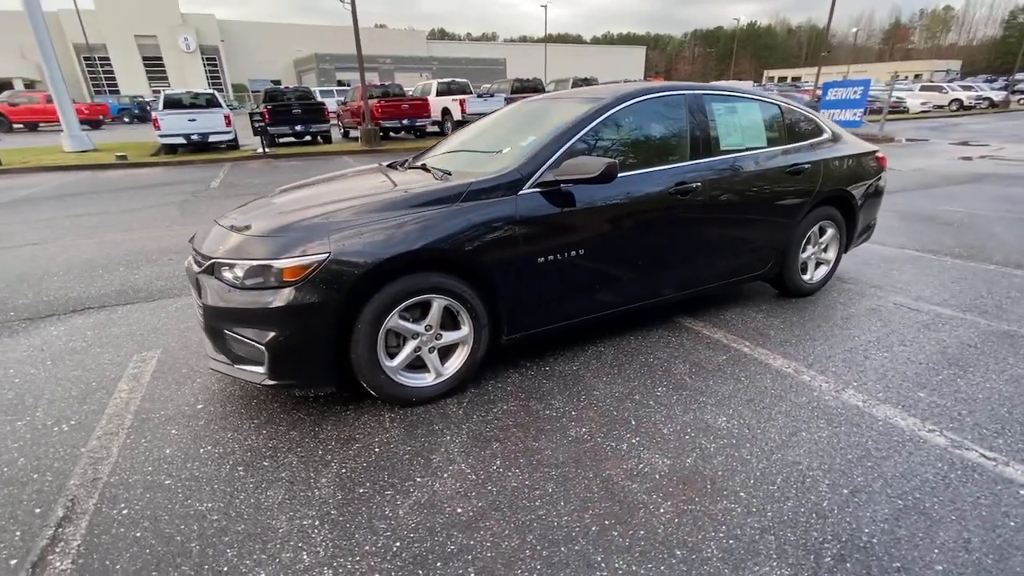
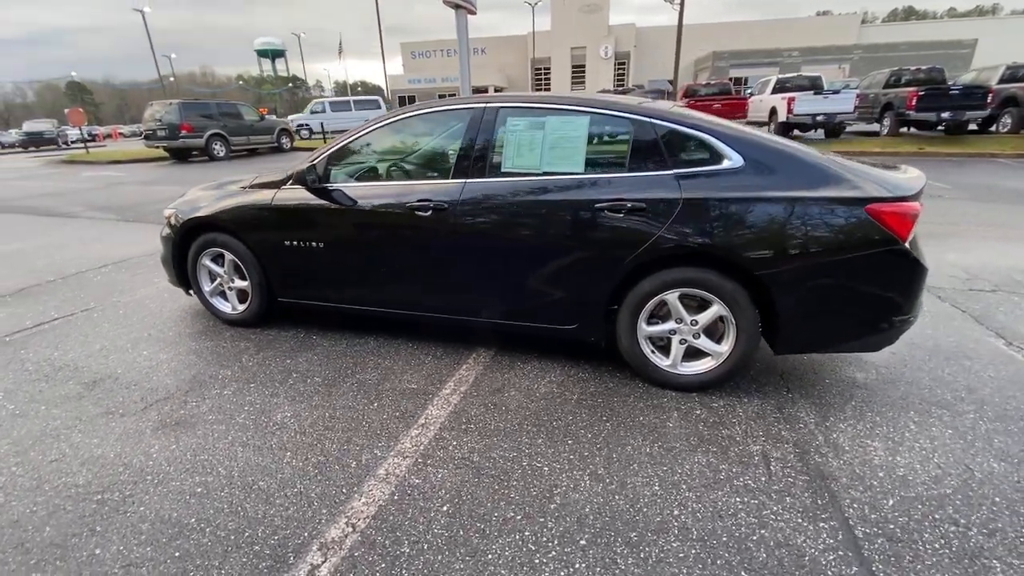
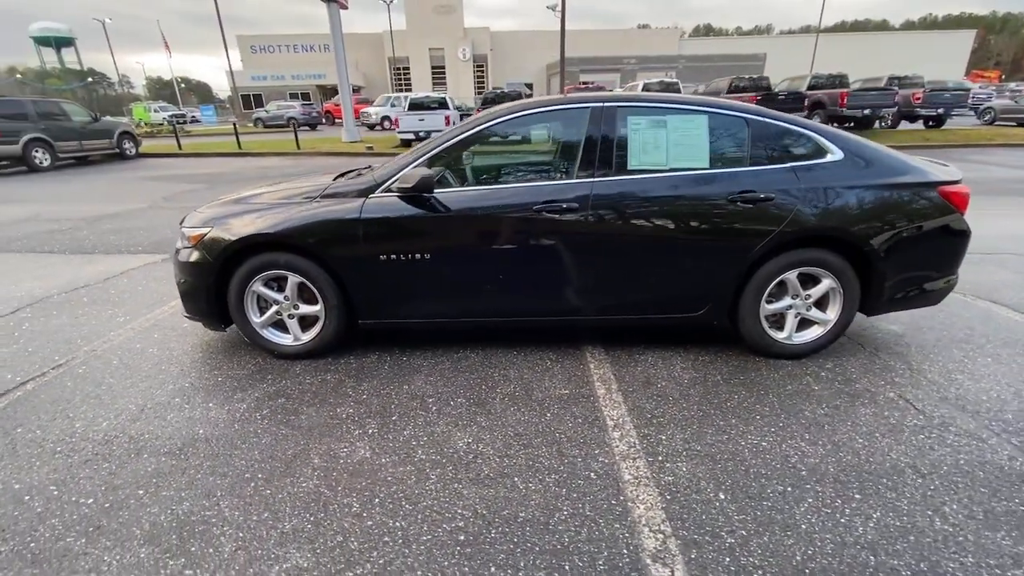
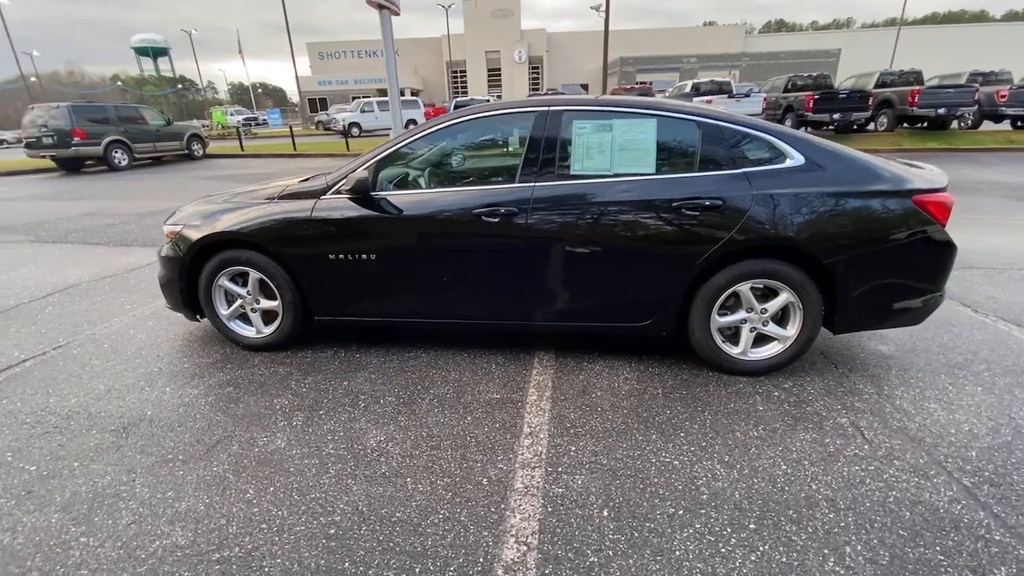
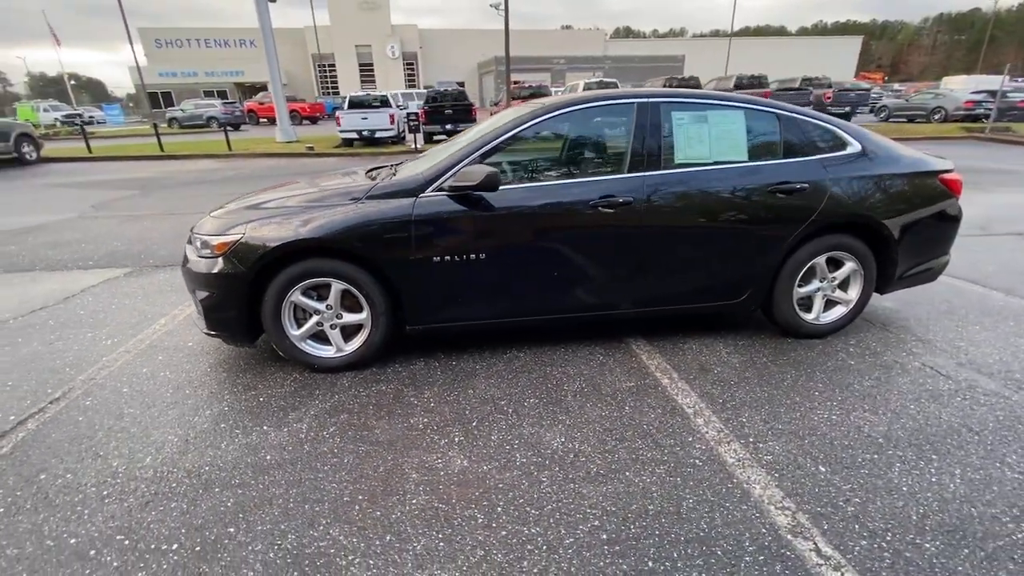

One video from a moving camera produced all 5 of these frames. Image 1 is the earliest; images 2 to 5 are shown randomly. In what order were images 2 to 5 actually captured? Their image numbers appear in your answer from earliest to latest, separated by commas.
5, 3, 4, 2
